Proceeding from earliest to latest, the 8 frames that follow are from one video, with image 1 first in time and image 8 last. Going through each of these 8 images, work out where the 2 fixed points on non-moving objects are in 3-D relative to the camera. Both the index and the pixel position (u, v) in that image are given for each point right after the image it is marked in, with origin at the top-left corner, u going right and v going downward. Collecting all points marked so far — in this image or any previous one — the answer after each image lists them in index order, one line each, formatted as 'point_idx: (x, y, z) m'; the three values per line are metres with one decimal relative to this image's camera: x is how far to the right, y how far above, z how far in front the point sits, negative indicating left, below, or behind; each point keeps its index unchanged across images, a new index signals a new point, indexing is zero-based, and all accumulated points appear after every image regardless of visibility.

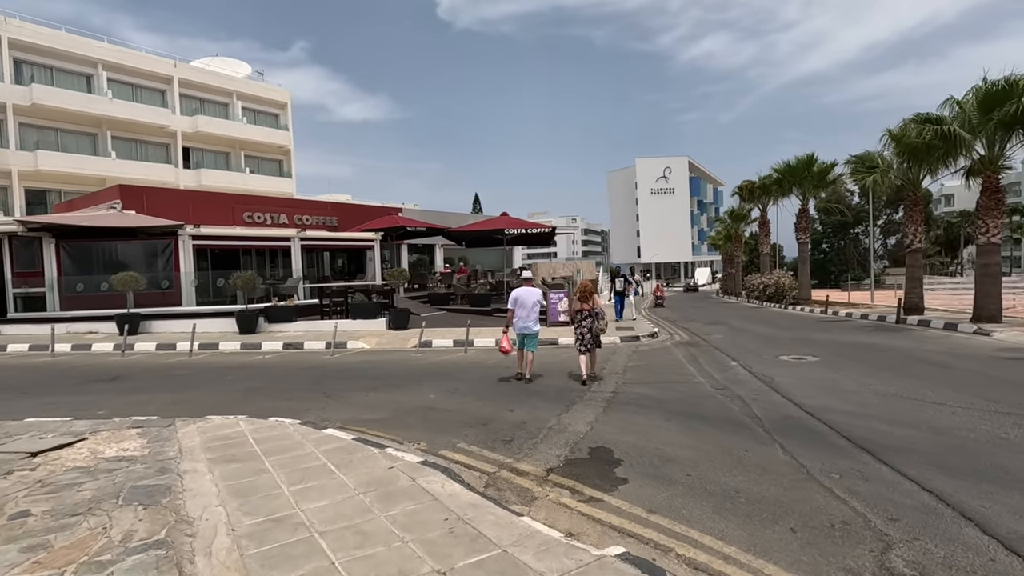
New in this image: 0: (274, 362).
0: (-5.8, -1.8, +12.9) m
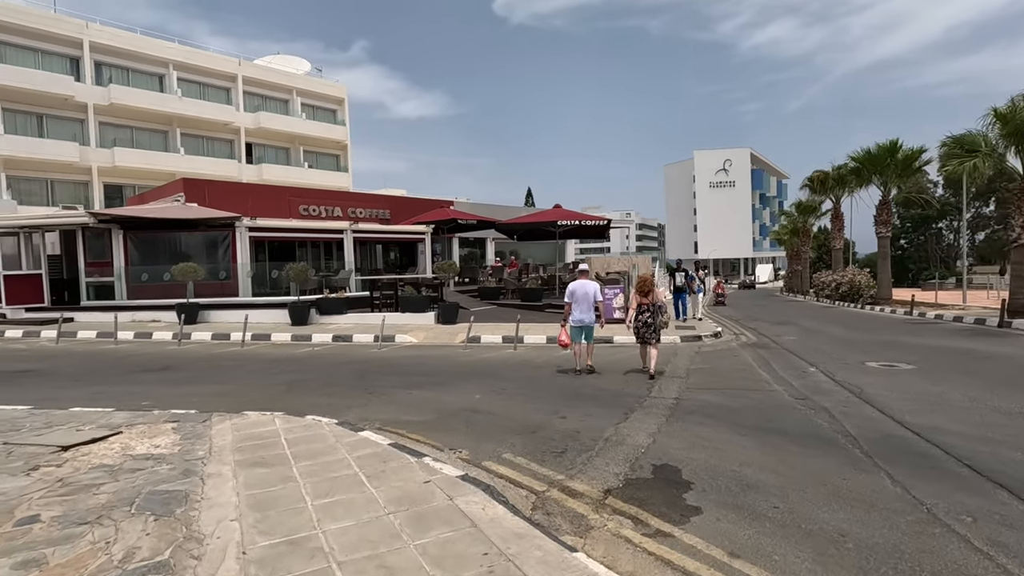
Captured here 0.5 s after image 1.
0: (-4.6, -1.6, +12.8) m
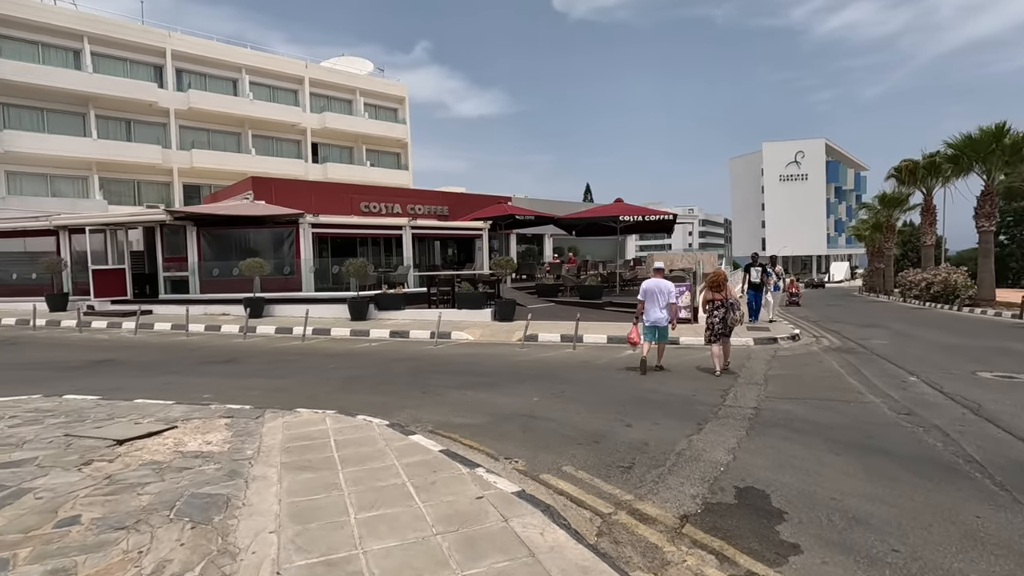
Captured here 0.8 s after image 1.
0: (-3.2, -1.5, +12.7) m
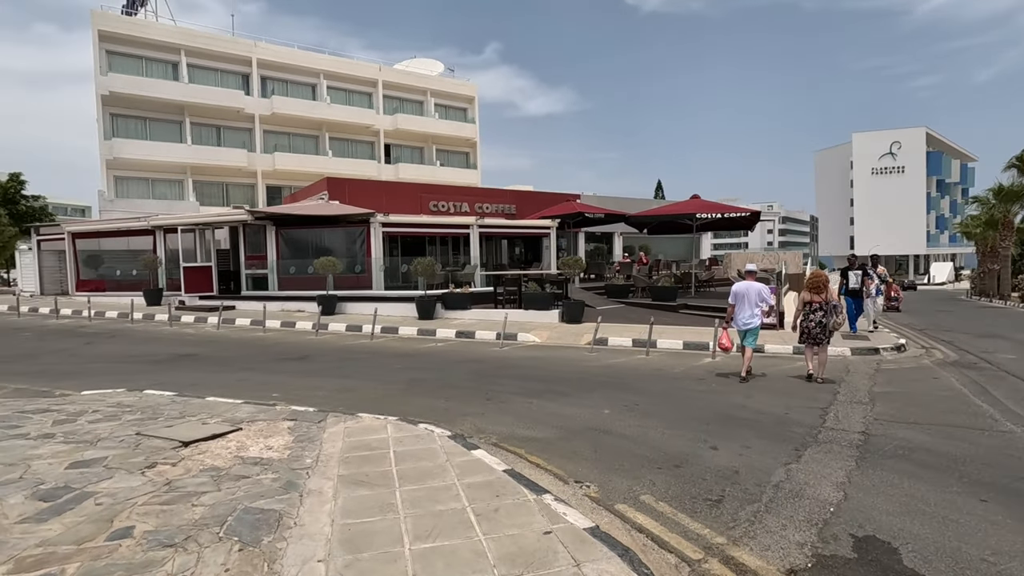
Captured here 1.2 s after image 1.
0: (-1.6, -1.5, +12.6) m
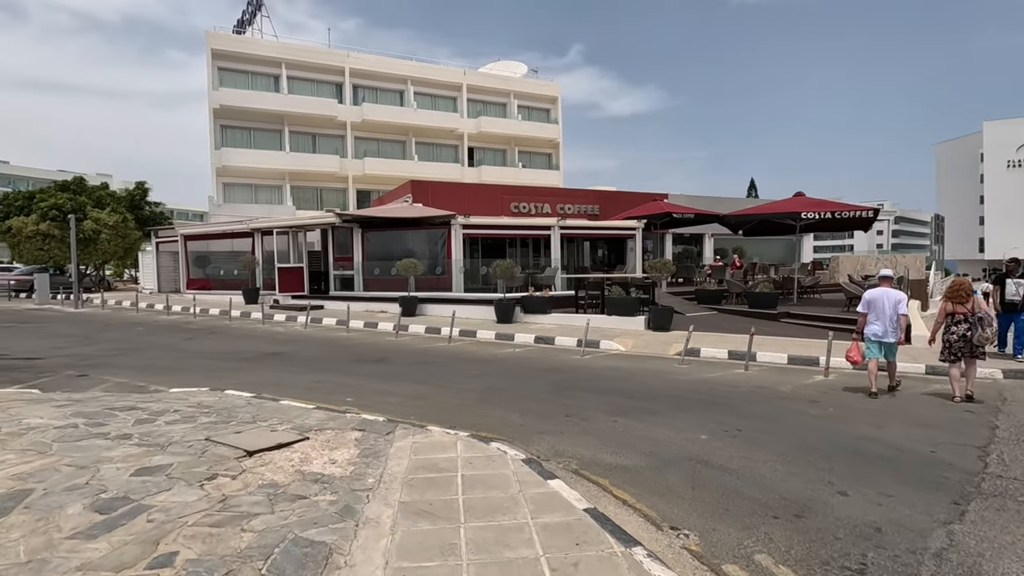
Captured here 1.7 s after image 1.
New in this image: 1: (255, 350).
0: (+0.2, -1.6, +12.0) m
1: (-6.0, -1.4, +12.5) m
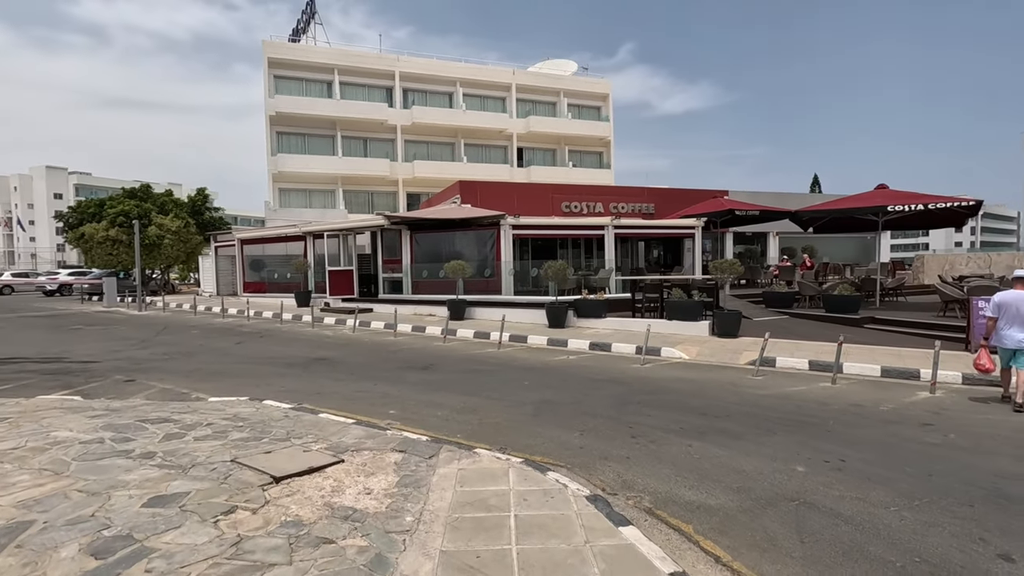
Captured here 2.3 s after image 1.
0: (+1.3, -1.6, +11.2) m
1: (-4.8, -1.5, +12.2) m
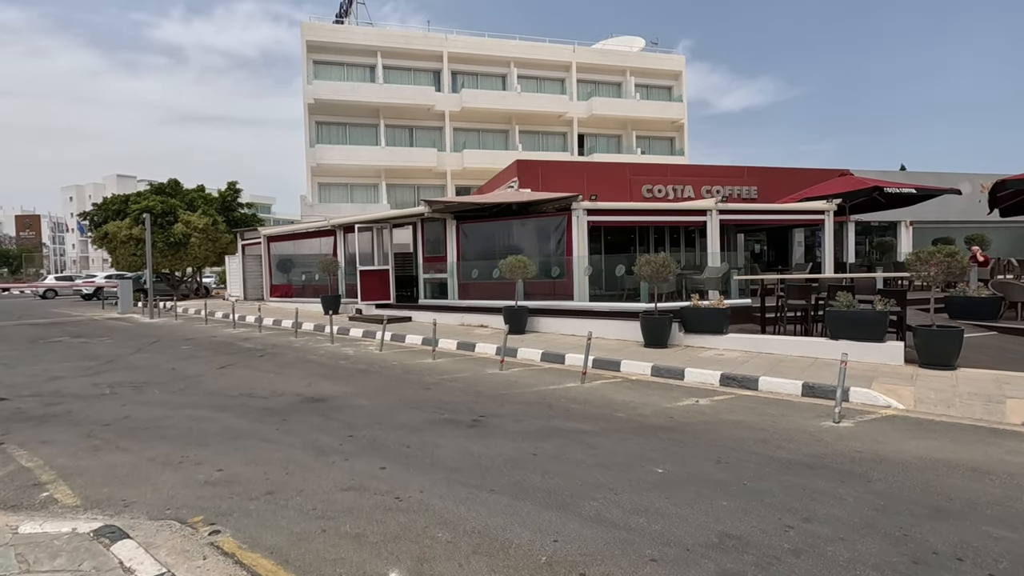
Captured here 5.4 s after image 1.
0: (+2.6, -1.7, +6.7) m
1: (-3.4, -1.6, +8.3) m
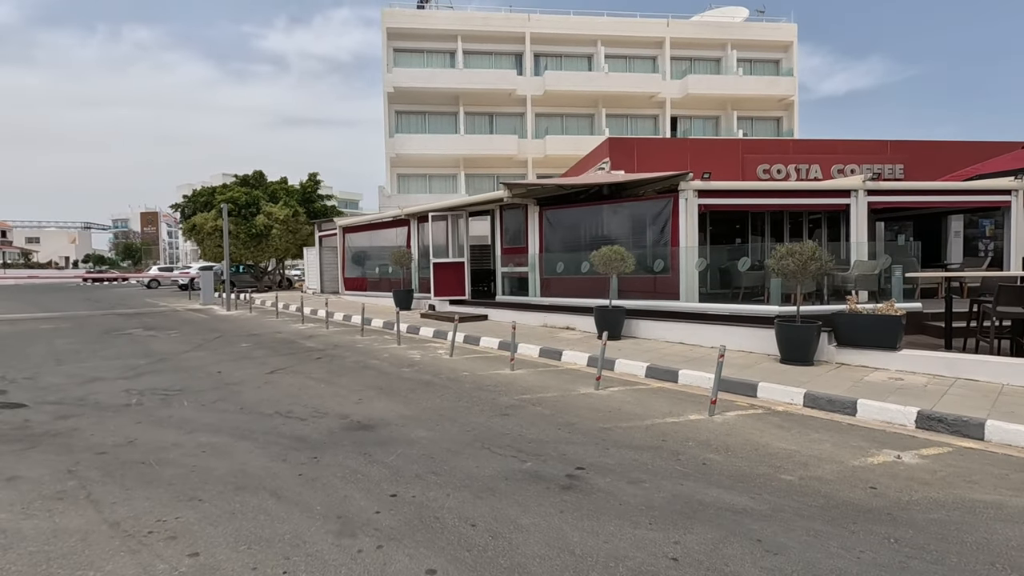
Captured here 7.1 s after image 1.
0: (+3.6, -1.7, +4.3) m
1: (-2.1, -1.5, +6.7) m
